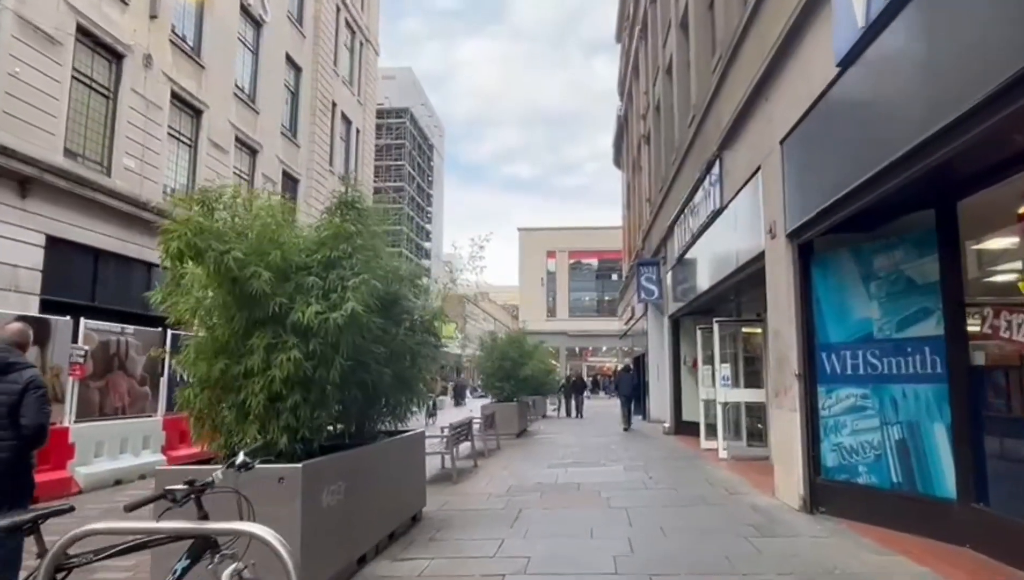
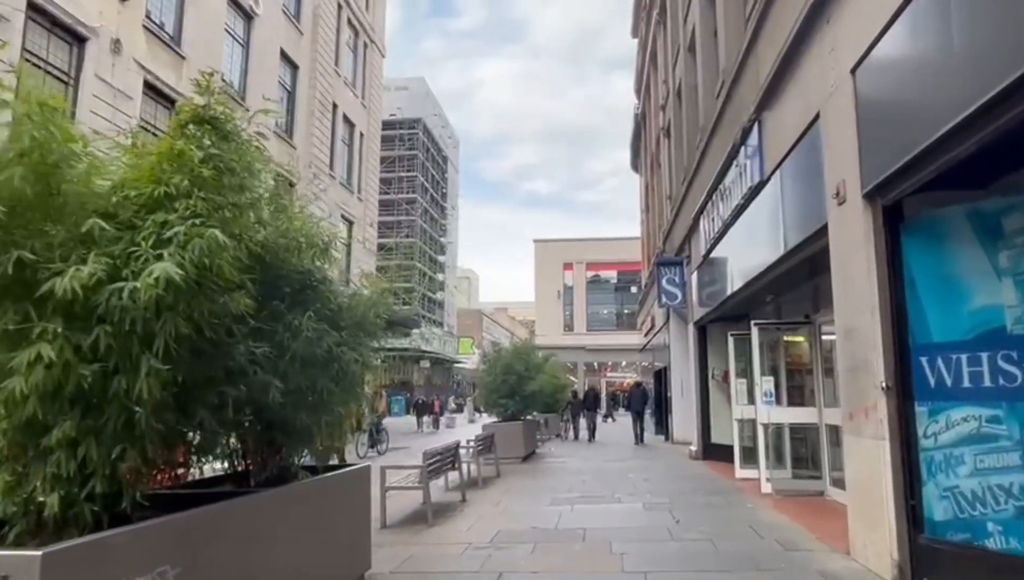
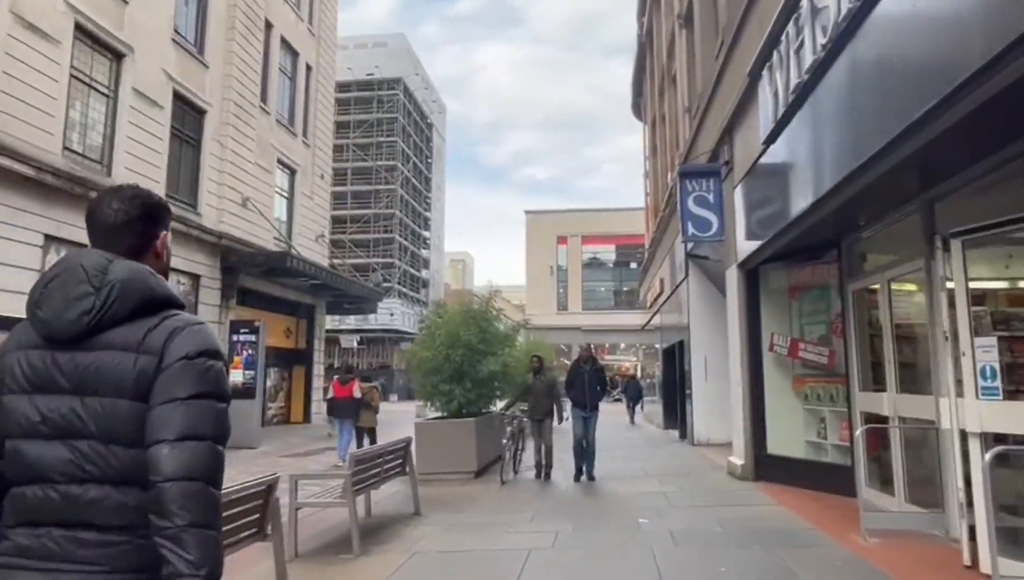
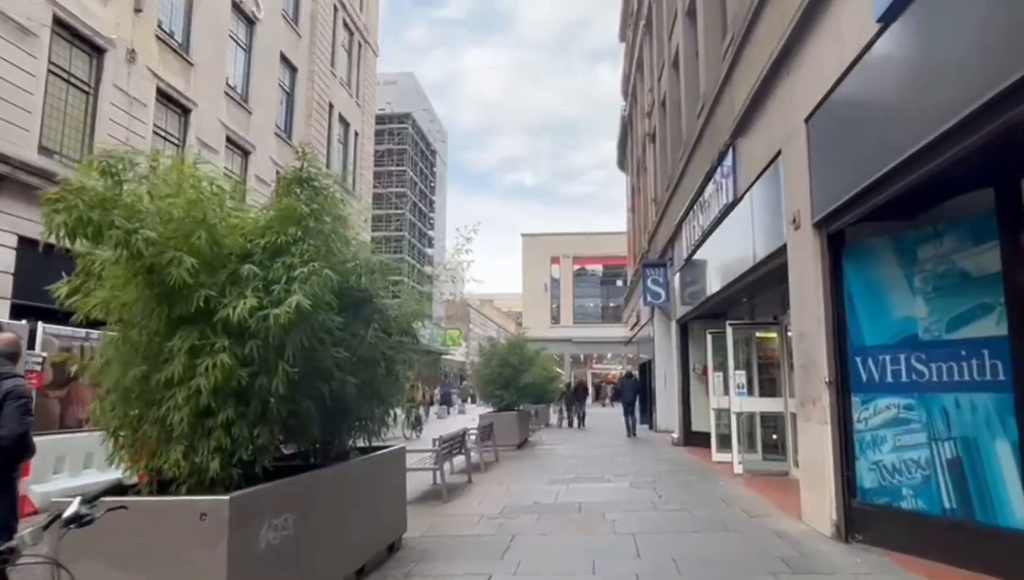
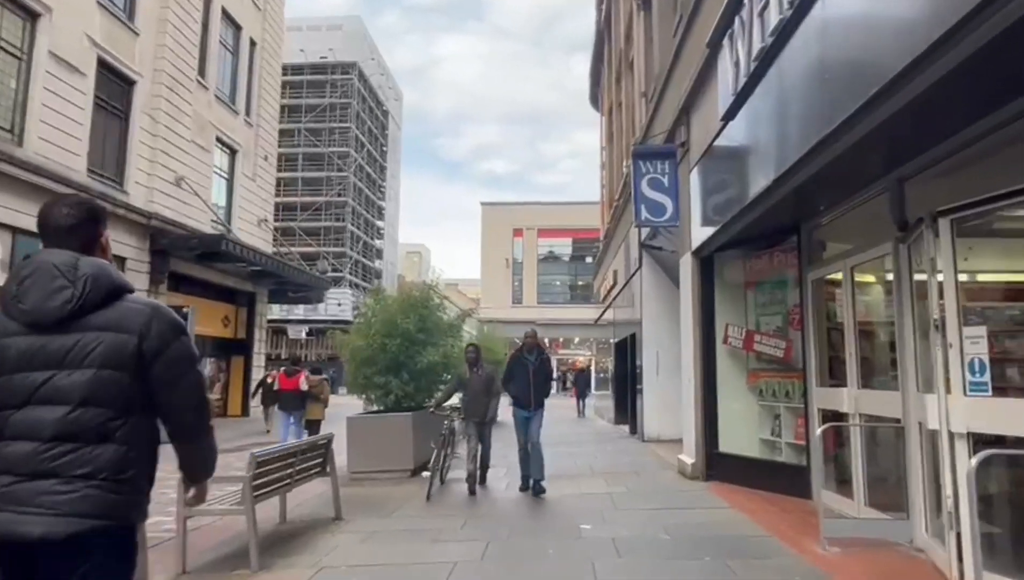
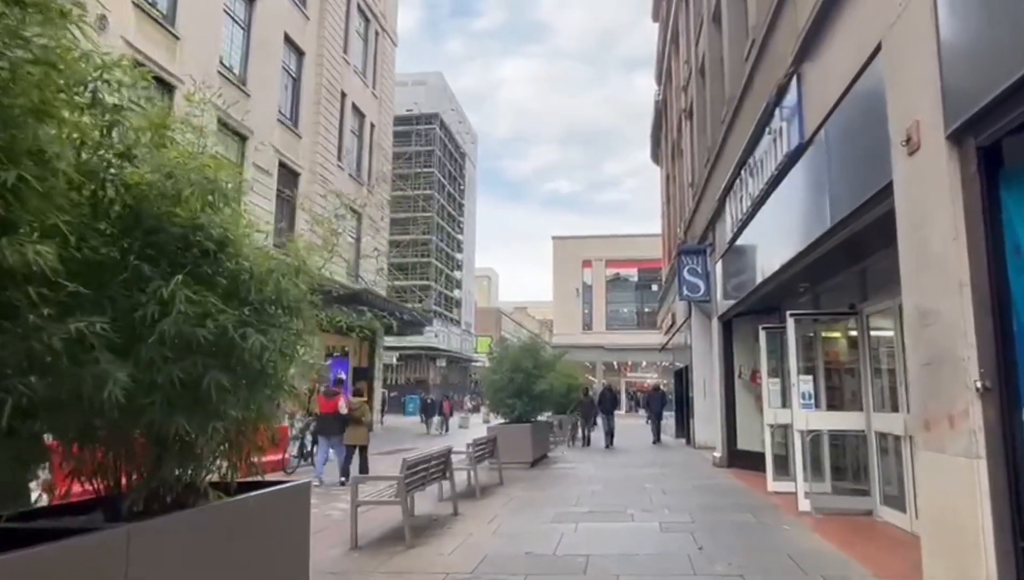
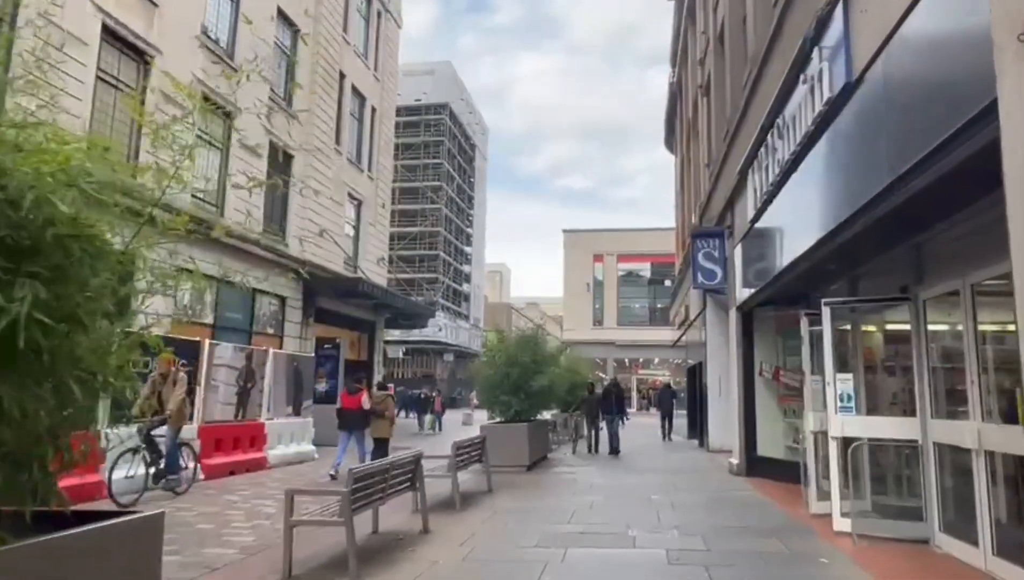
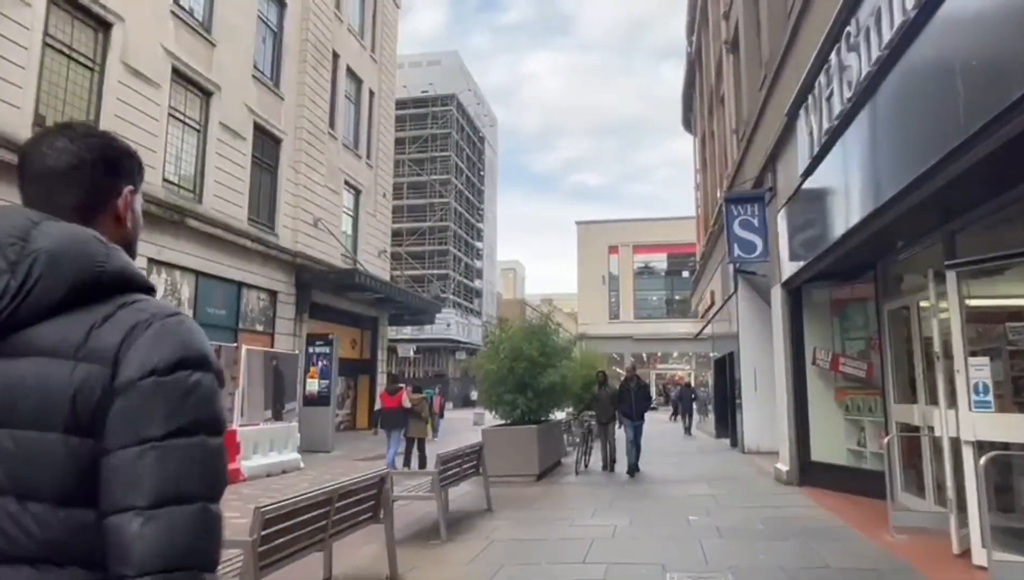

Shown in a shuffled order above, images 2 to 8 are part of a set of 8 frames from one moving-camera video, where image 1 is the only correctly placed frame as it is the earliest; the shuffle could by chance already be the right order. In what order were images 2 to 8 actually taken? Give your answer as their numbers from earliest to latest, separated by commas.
4, 2, 6, 7, 8, 3, 5
